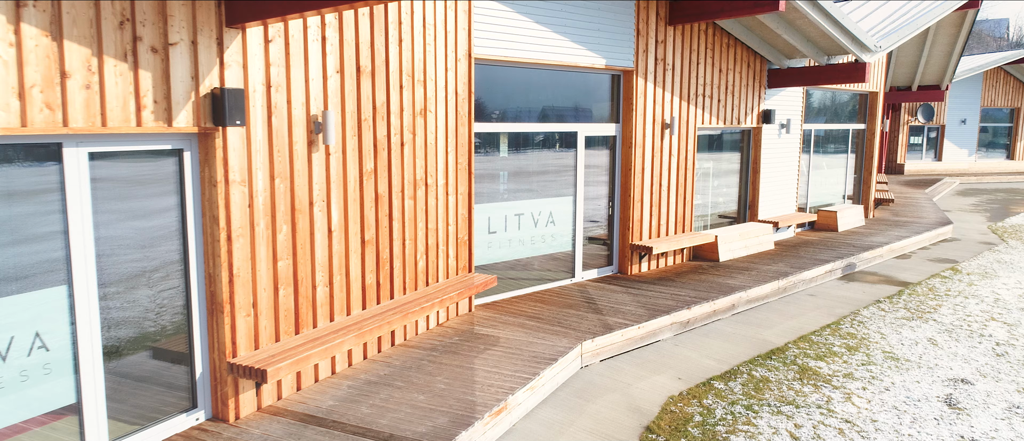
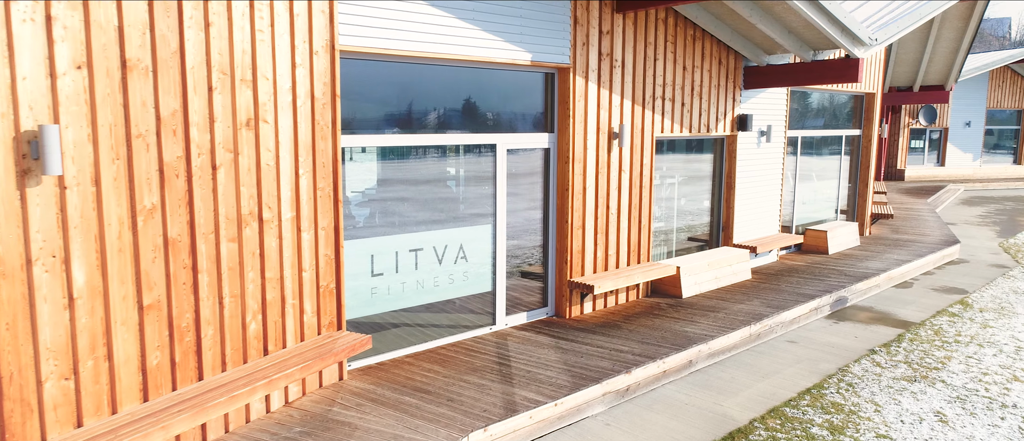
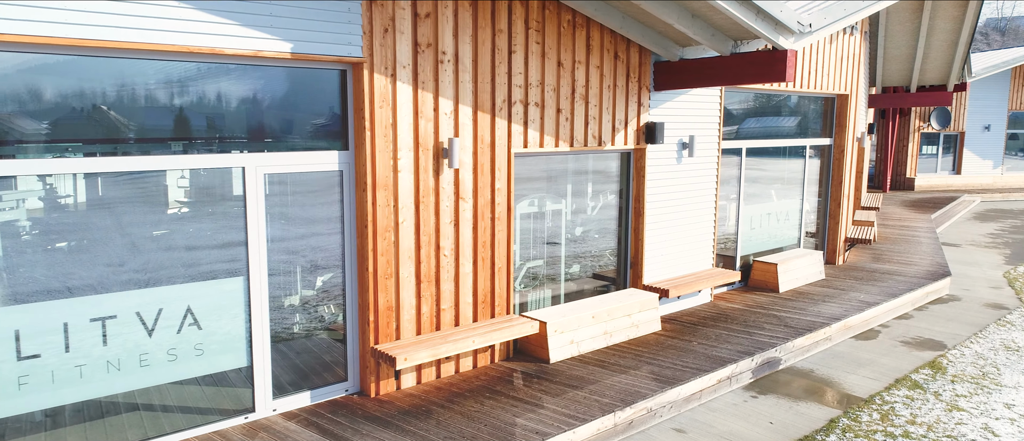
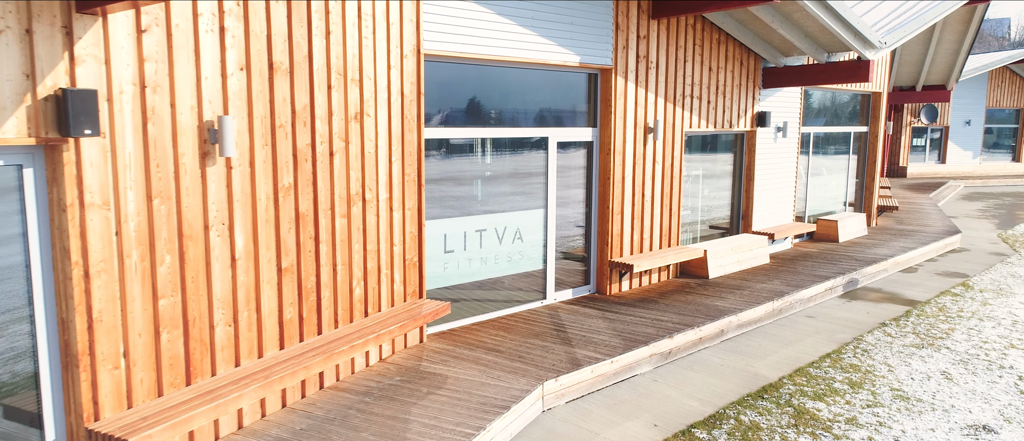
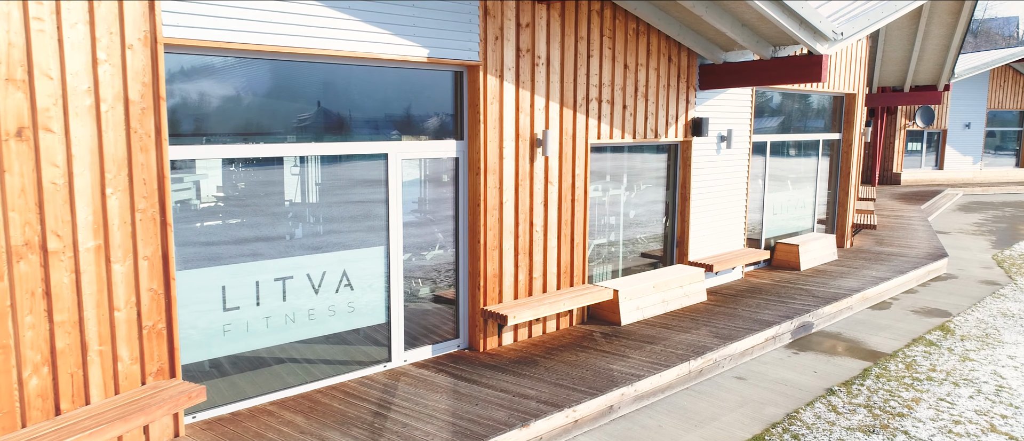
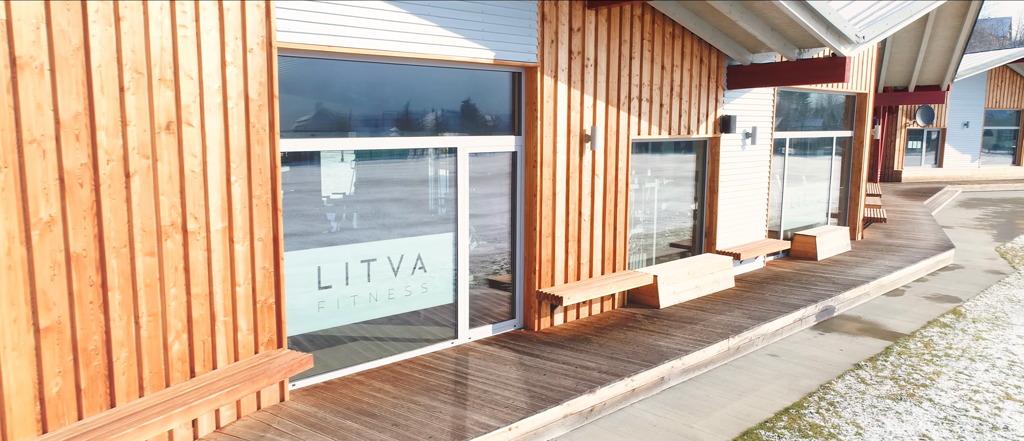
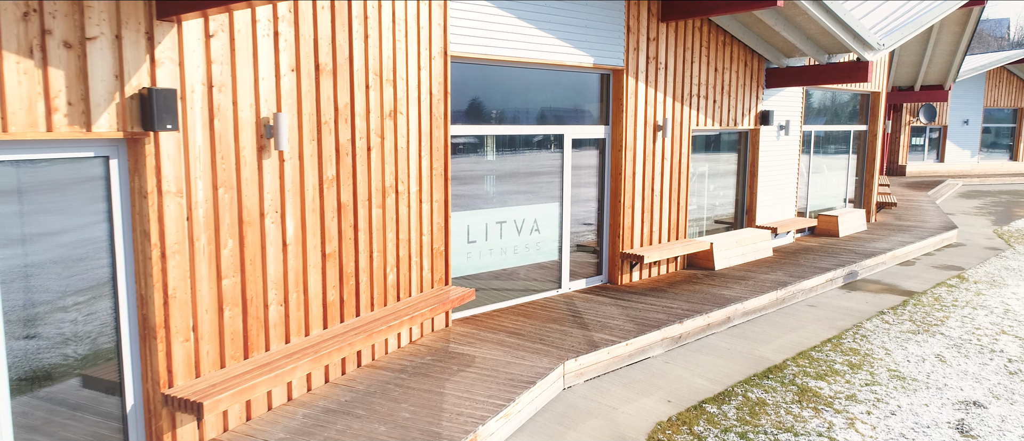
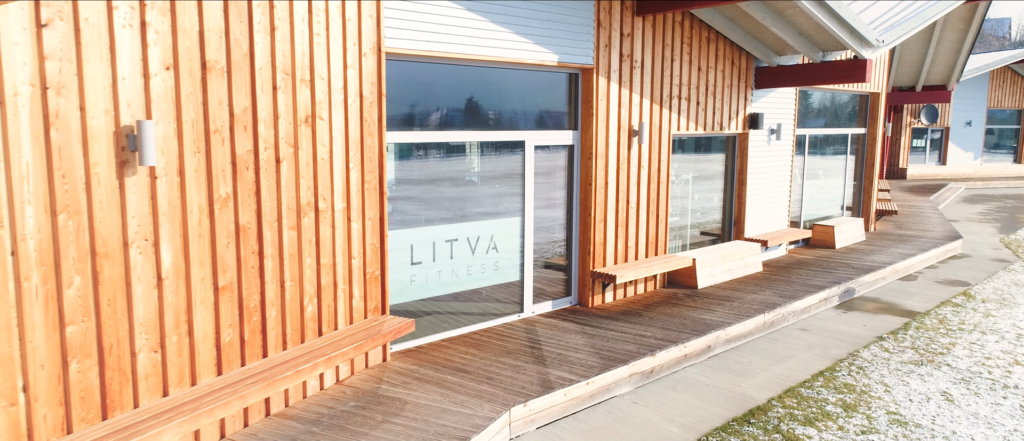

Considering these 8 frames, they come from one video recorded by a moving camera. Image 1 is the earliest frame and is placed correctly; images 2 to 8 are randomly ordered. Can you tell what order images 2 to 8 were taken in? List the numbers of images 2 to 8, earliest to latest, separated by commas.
7, 4, 8, 2, 6, 5, 3
